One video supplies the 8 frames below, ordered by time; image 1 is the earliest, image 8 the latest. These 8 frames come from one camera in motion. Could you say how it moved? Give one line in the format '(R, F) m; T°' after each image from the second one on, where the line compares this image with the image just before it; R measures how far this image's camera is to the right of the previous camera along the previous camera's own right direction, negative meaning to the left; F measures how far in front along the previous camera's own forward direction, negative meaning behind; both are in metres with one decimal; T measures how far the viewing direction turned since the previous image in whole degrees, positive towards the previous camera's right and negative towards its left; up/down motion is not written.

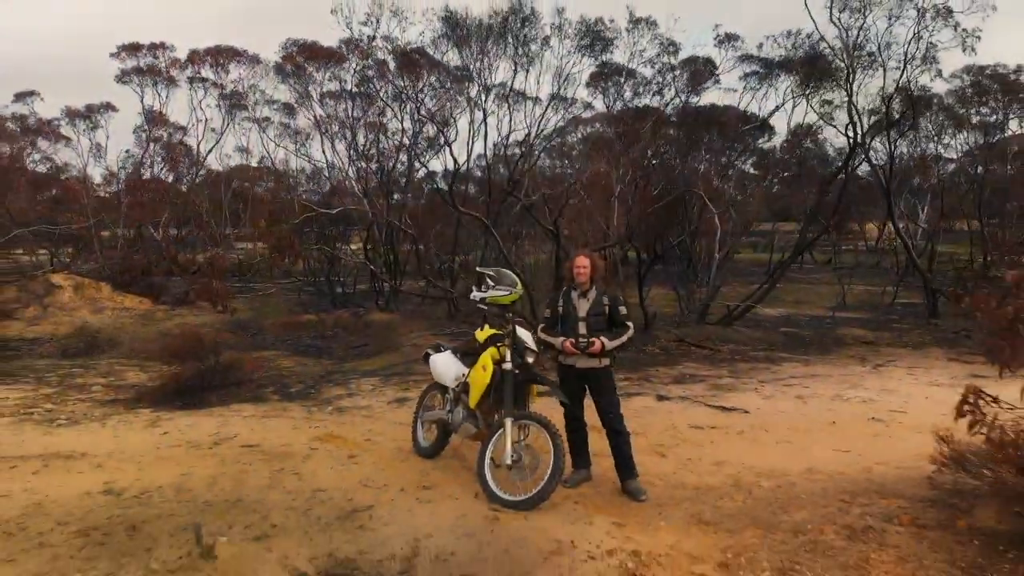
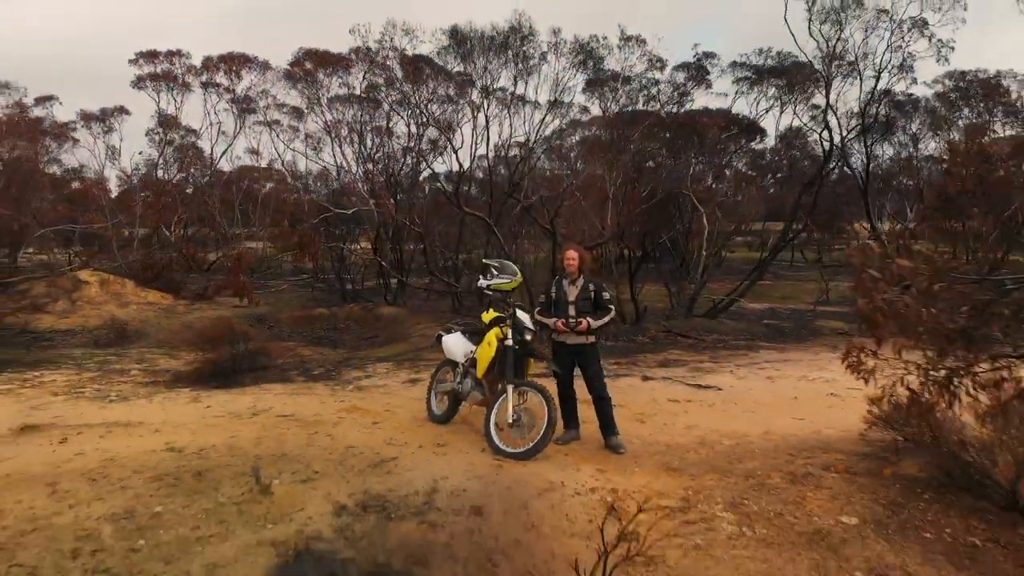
(0.0, -0.7) m; 0°
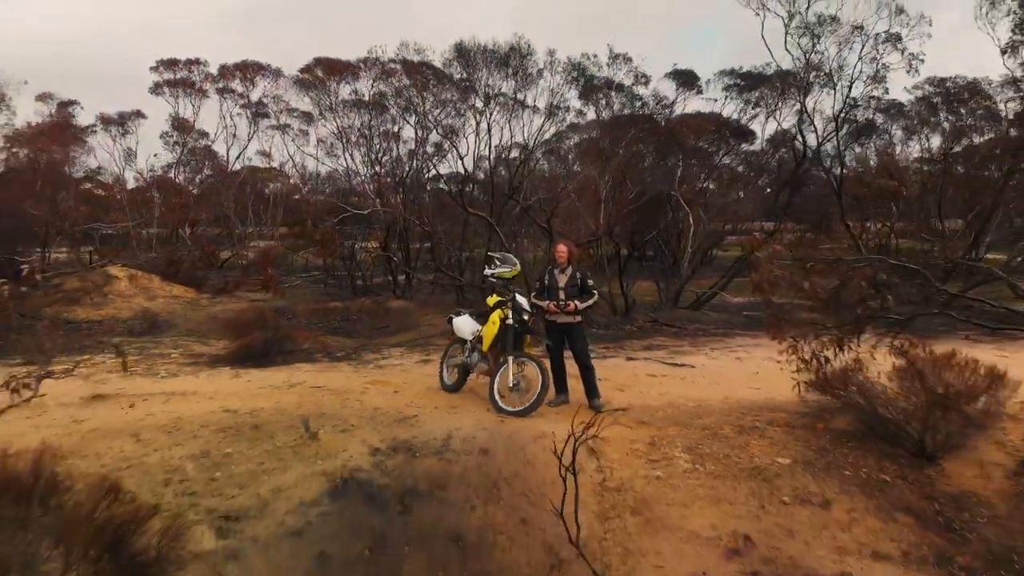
(0.0, -0.9) m; 0°
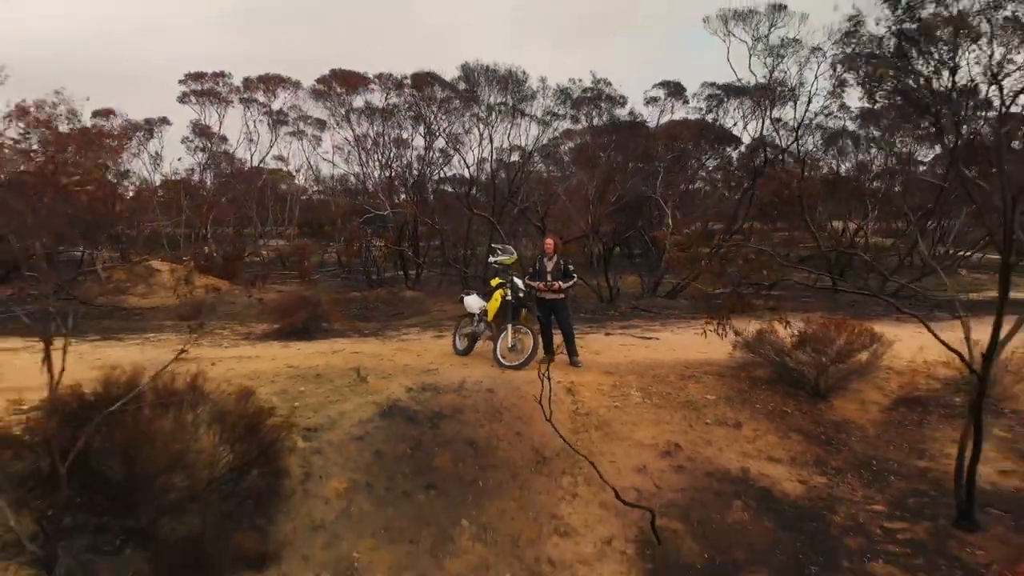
(0.0, -1.7) m; 0°
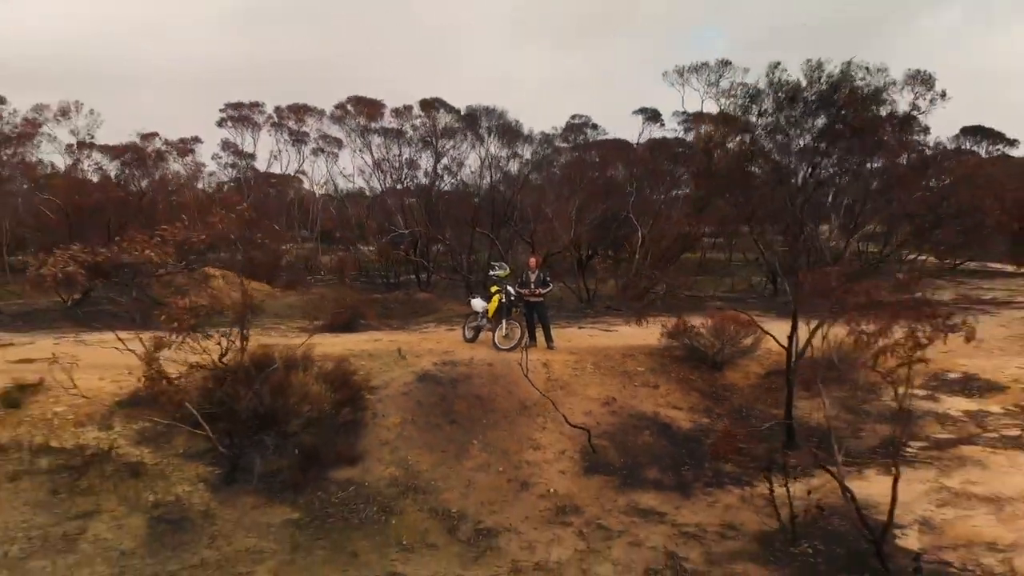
(+0.1, -3.0) m; 0°
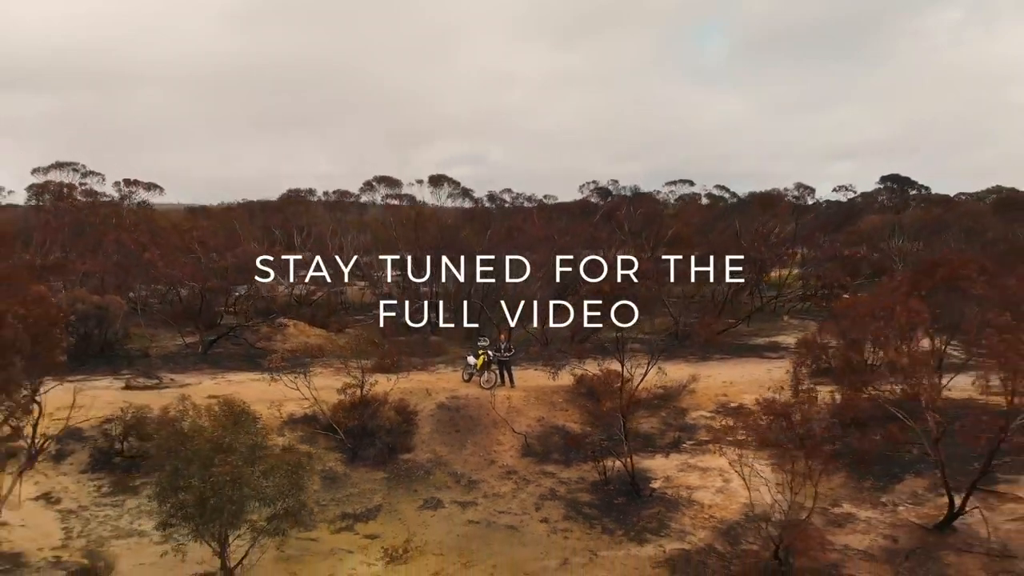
(+0.4, -8.0) m; 0°
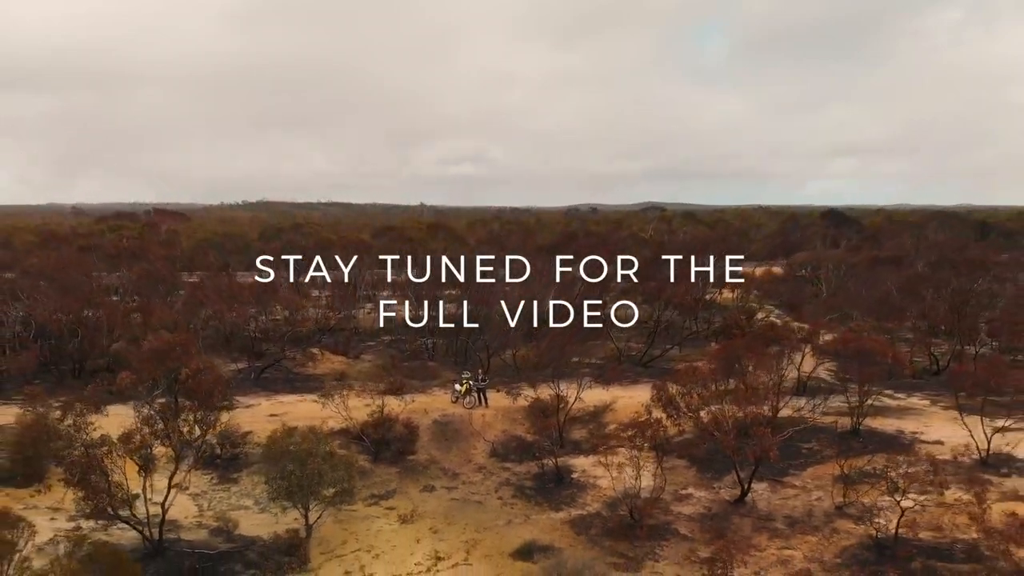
(+0.7, -7.5) m; 0°
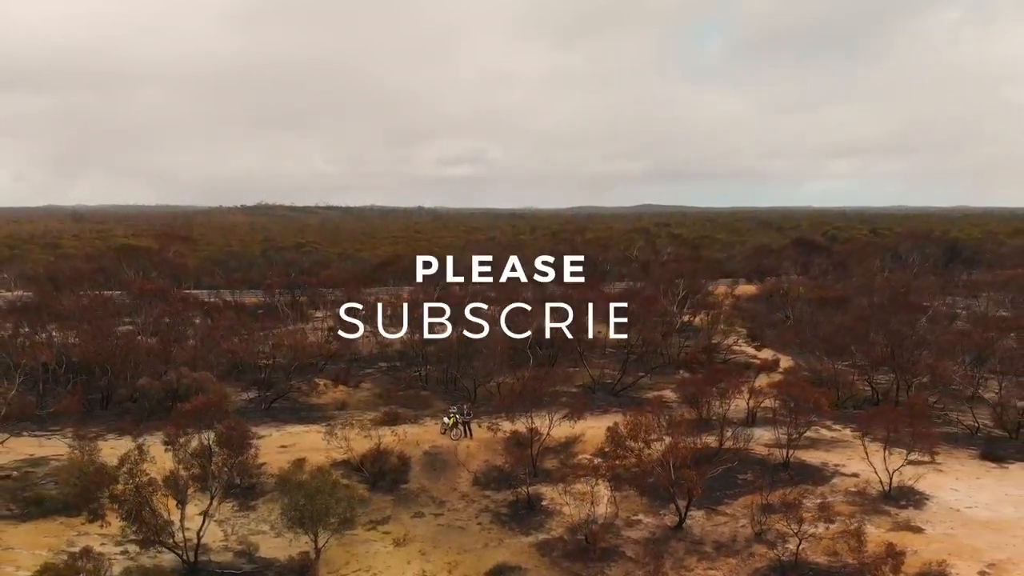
(+0.5, -3.6) m; 0°
